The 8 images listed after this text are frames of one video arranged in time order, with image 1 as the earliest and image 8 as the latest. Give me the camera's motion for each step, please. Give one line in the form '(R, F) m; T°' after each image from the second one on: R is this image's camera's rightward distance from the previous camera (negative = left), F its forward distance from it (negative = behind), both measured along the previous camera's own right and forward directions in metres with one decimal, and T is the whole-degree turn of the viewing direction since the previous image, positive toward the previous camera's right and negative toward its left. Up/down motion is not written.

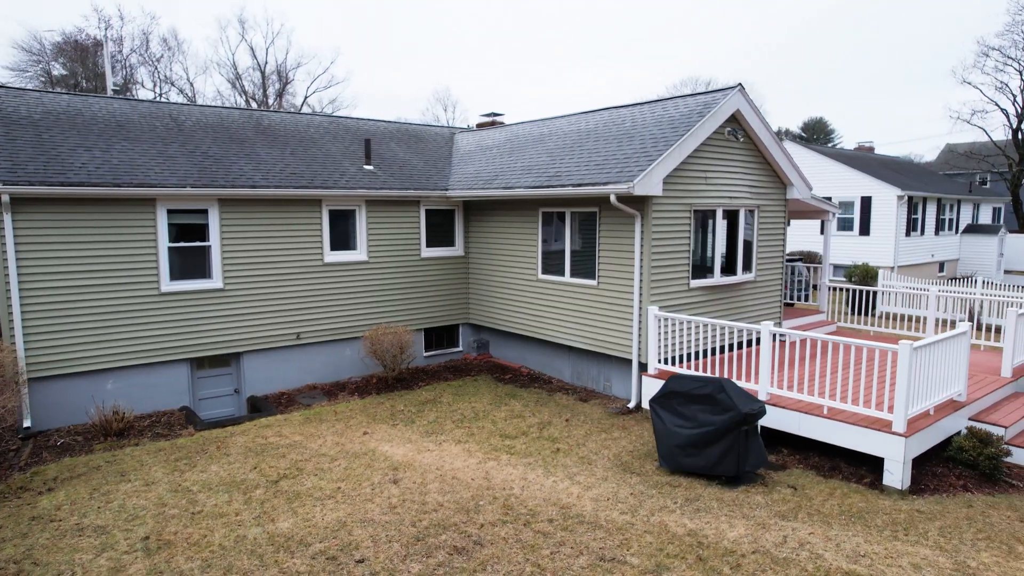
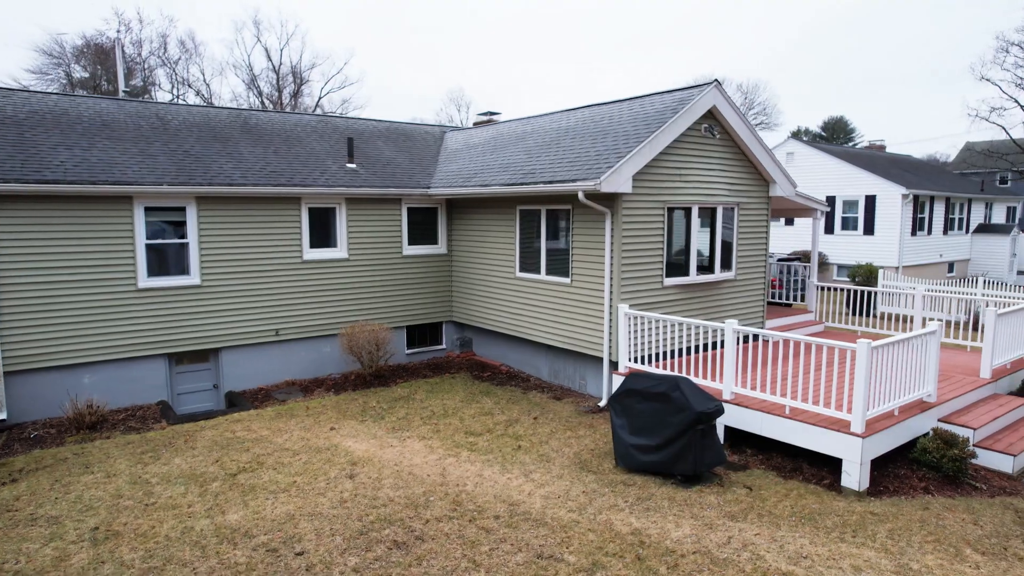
(+0.7, 0.0) m; -2°
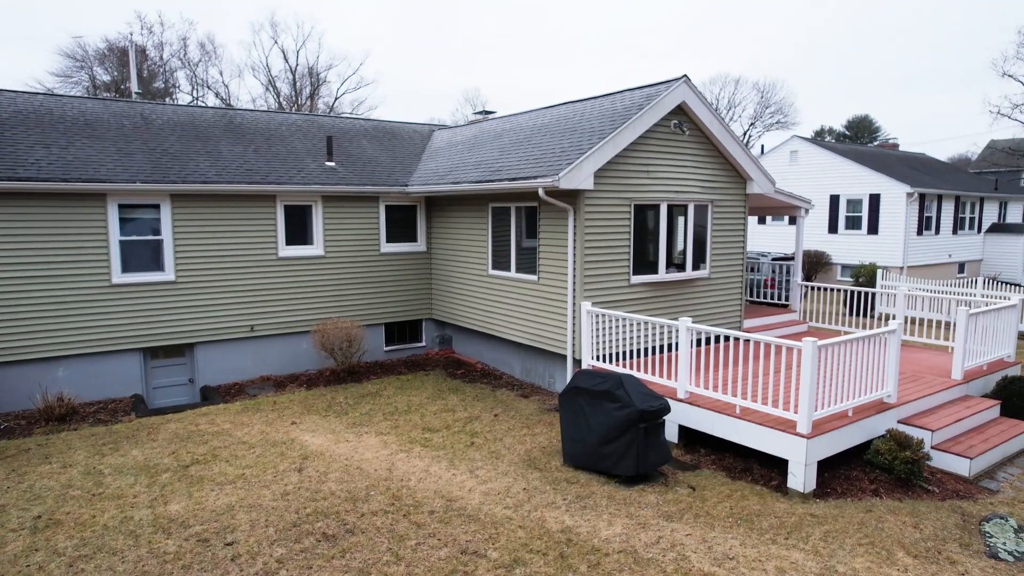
(+0.8, 0.0) m; -2°
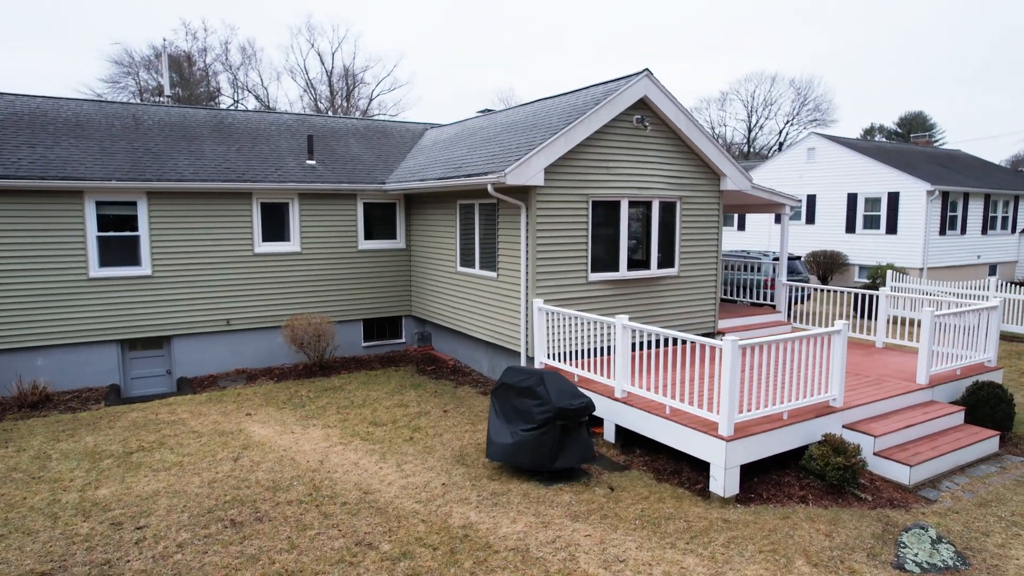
(+1.2, +0.1) m; -4°
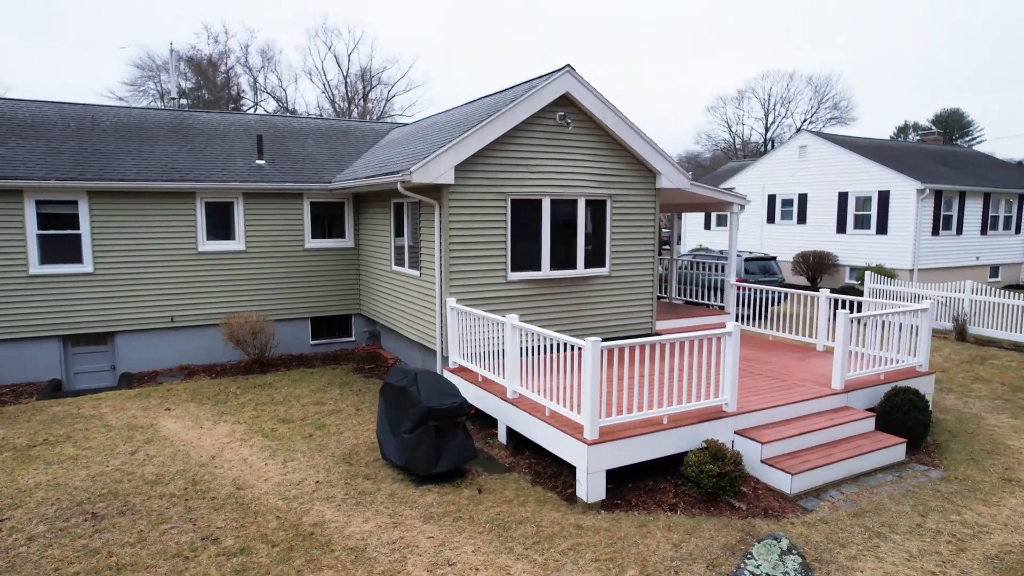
(+1.5, +0.1) m; -3°
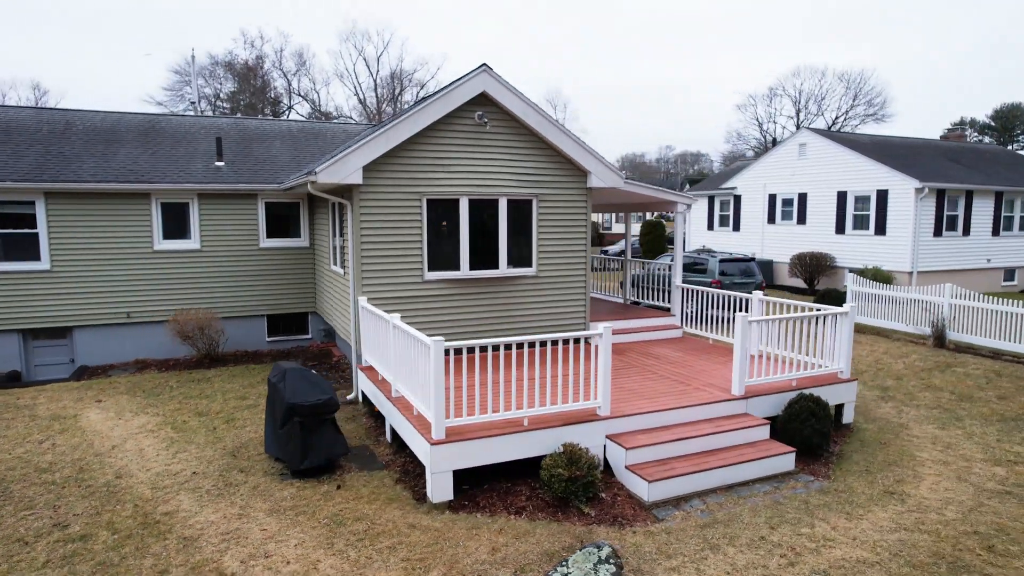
(+1.7, +0.1) m; -4°
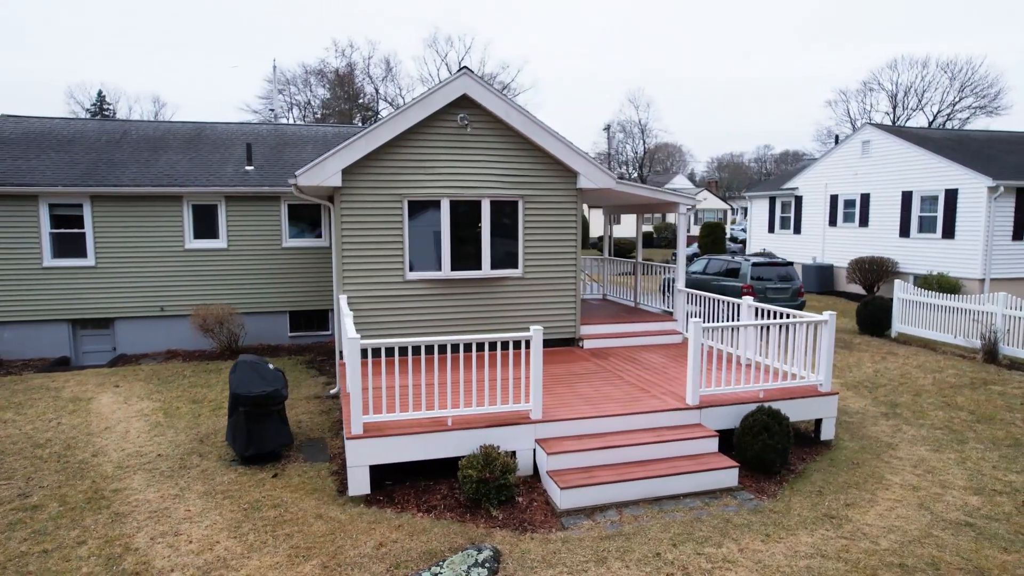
(+1.6, +0.1) m; -8°
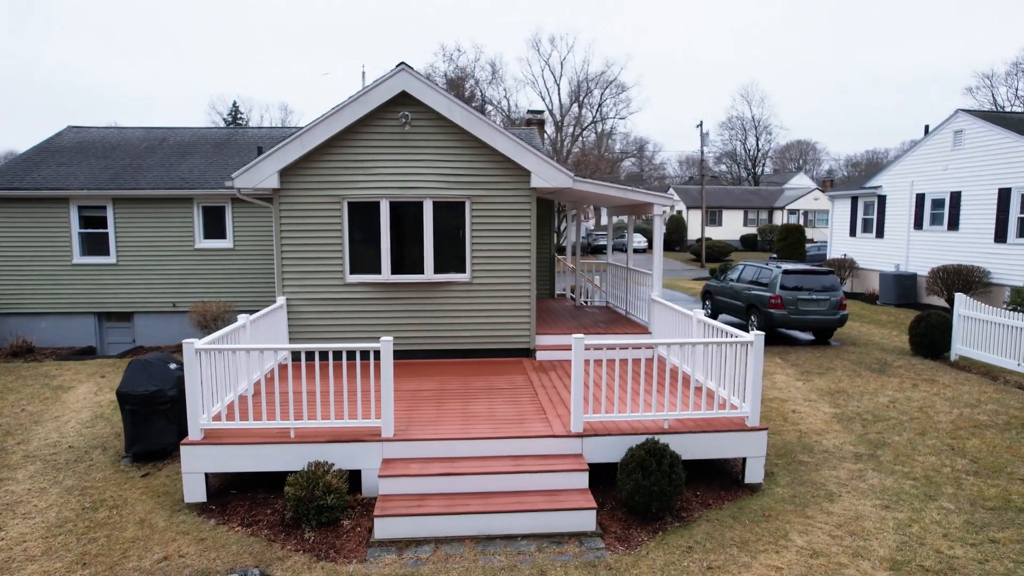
(+2.4, +0.8) m; -11°
